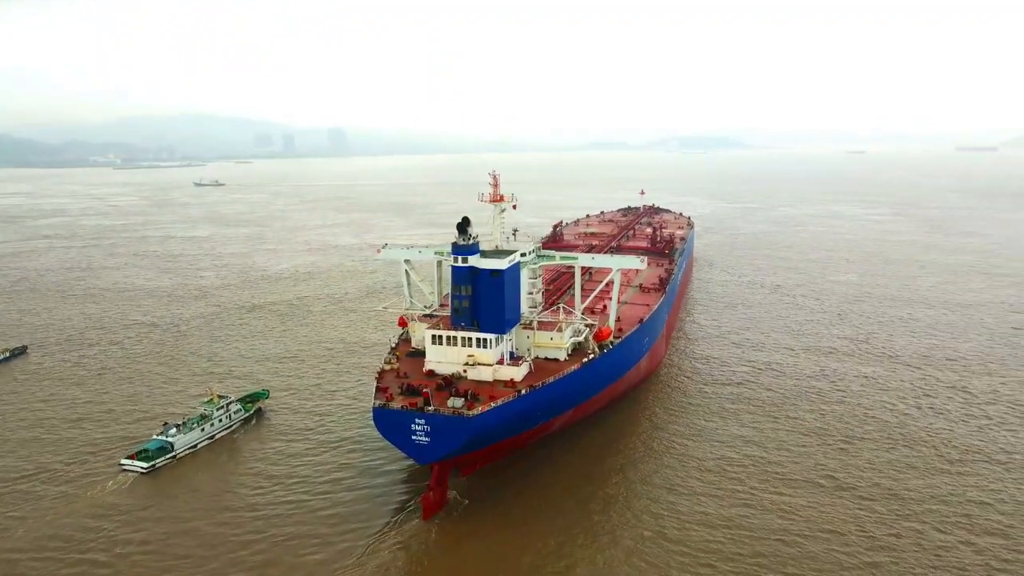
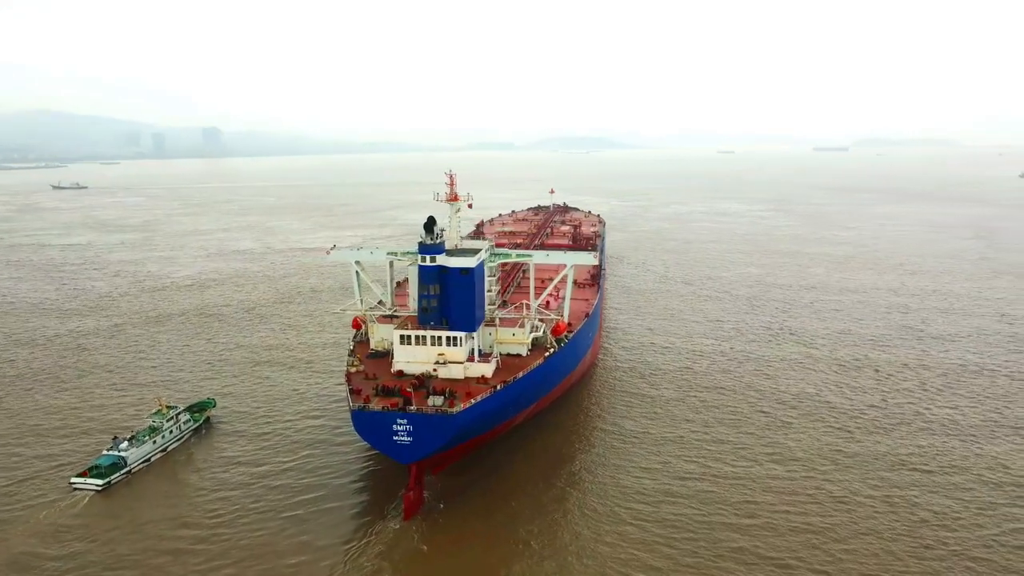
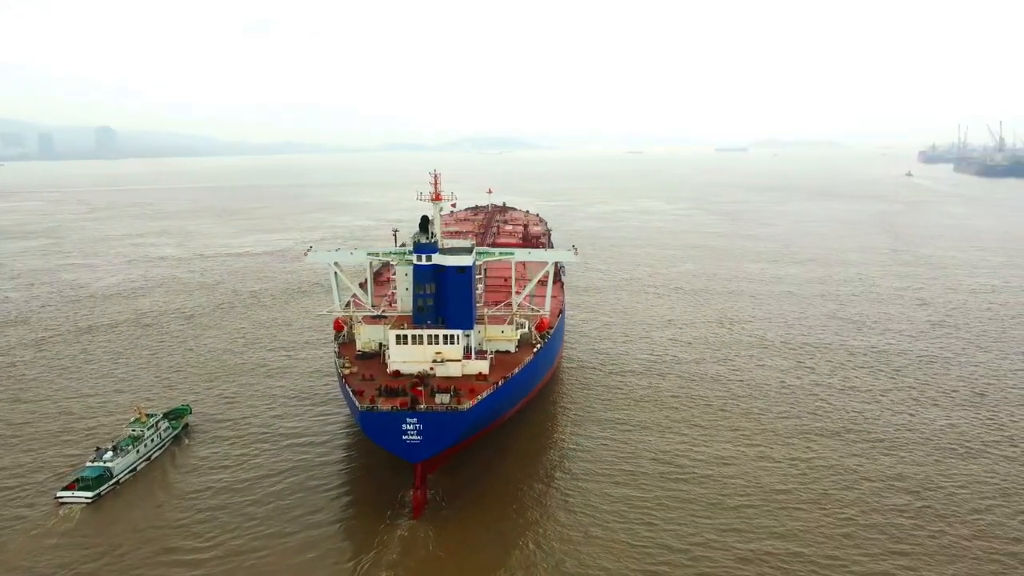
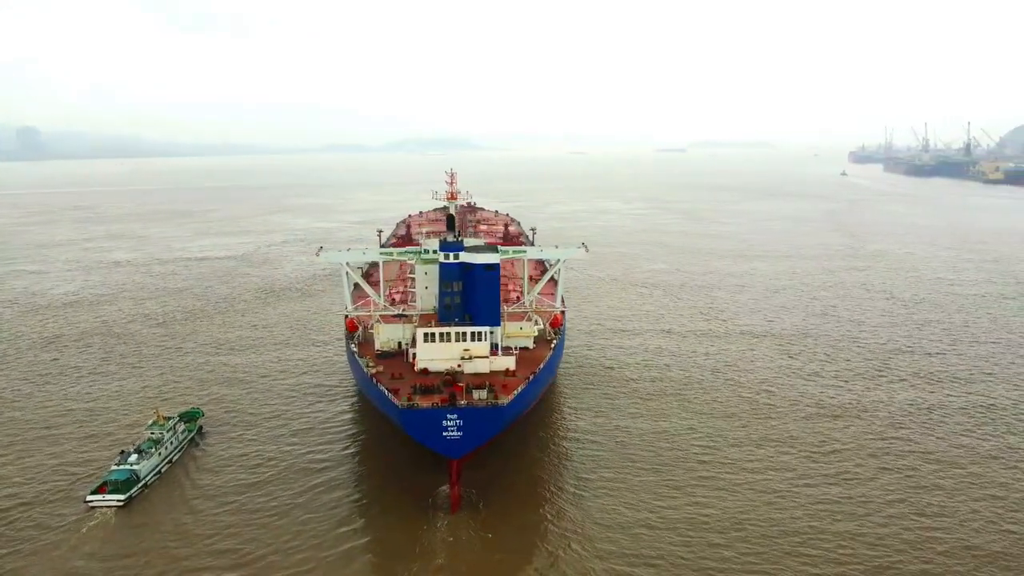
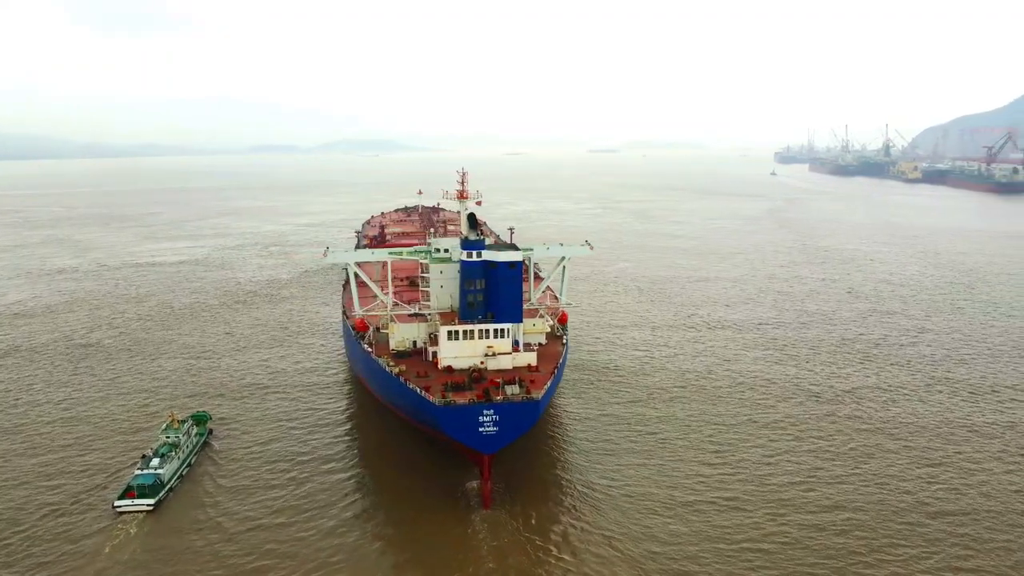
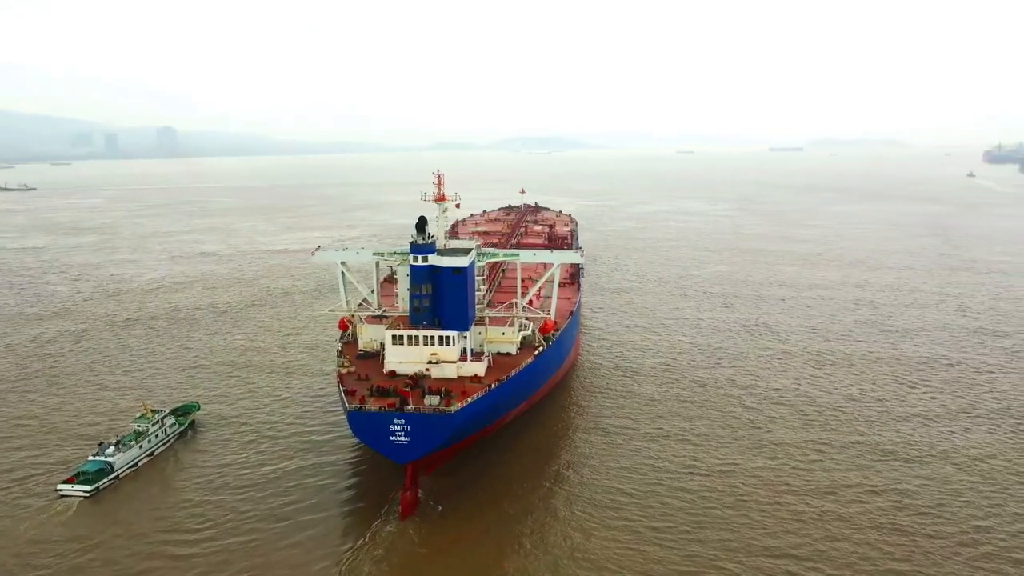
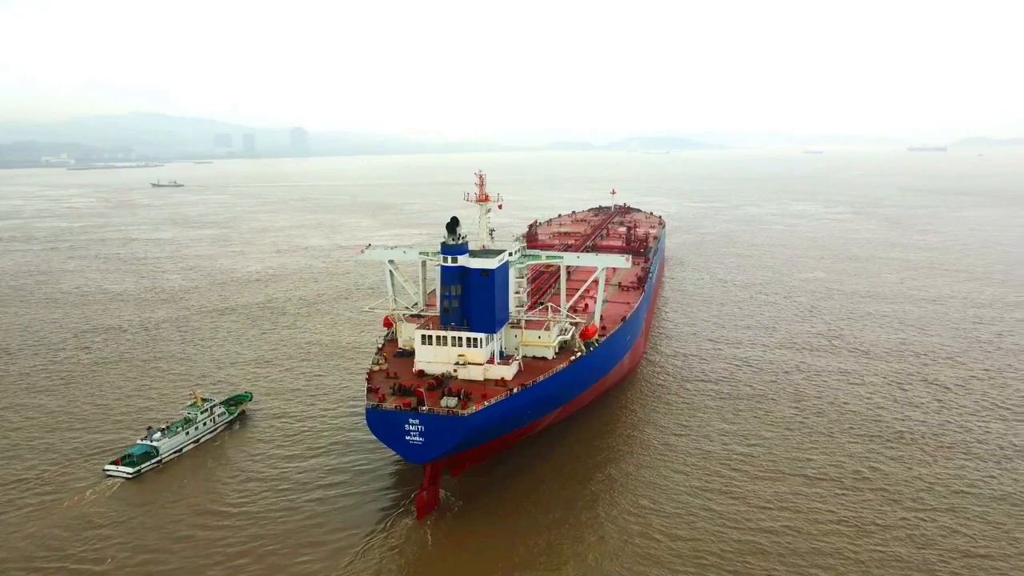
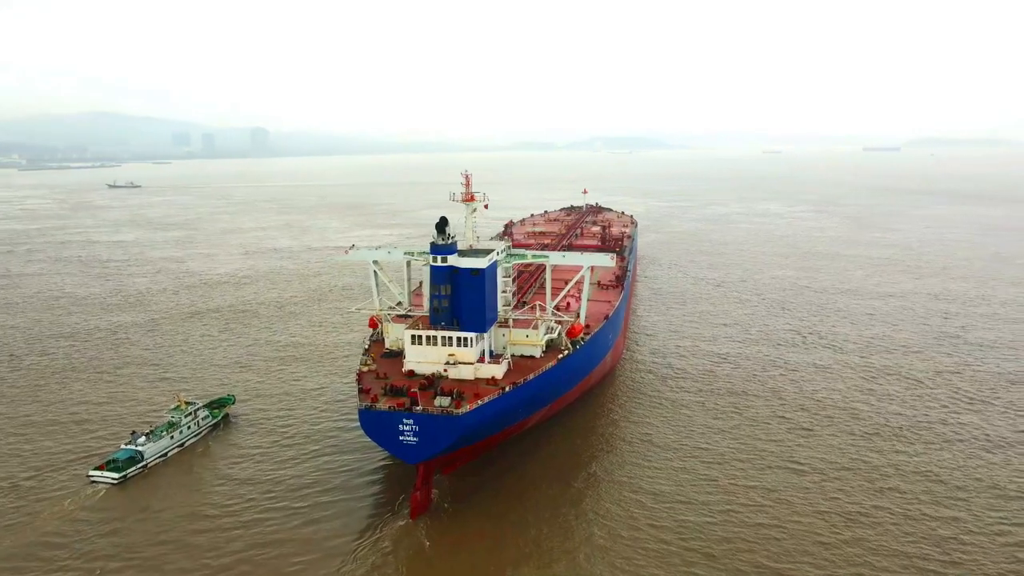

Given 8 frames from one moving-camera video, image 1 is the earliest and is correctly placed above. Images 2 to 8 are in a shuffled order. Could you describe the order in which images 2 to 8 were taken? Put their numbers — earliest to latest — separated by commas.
7, 8, 2, 6, 3, 4, 5
